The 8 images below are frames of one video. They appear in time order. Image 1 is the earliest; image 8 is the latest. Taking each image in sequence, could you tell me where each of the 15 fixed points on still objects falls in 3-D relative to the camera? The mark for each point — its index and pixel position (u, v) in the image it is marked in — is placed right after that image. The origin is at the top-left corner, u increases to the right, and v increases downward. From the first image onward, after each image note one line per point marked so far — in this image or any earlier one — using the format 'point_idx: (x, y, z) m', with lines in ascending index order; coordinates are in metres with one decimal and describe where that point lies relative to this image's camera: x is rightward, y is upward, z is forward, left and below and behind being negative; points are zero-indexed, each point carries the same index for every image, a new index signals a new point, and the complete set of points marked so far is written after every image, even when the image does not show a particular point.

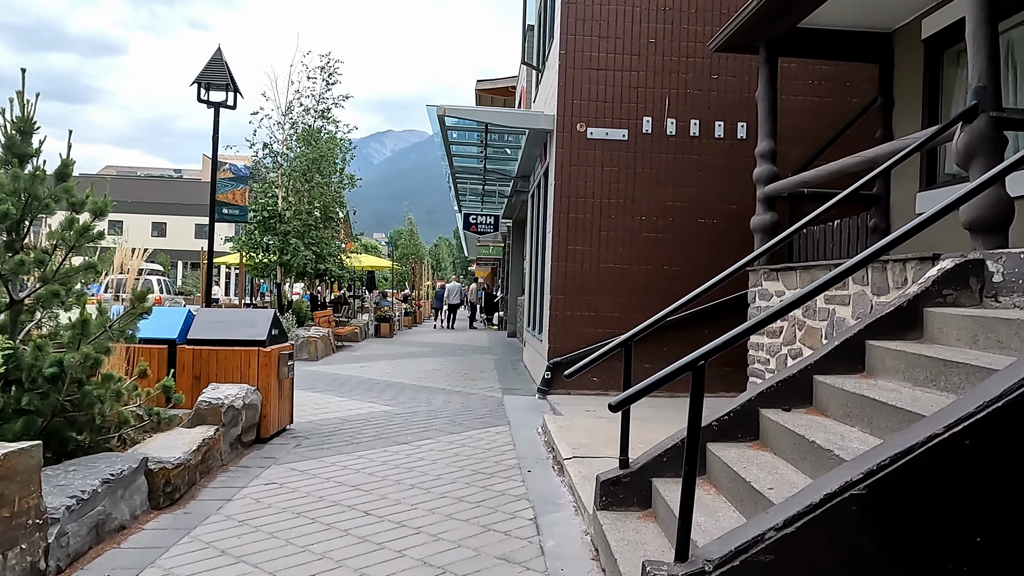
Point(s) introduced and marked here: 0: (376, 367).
0: (-2.3, -1.3, +12.6) m
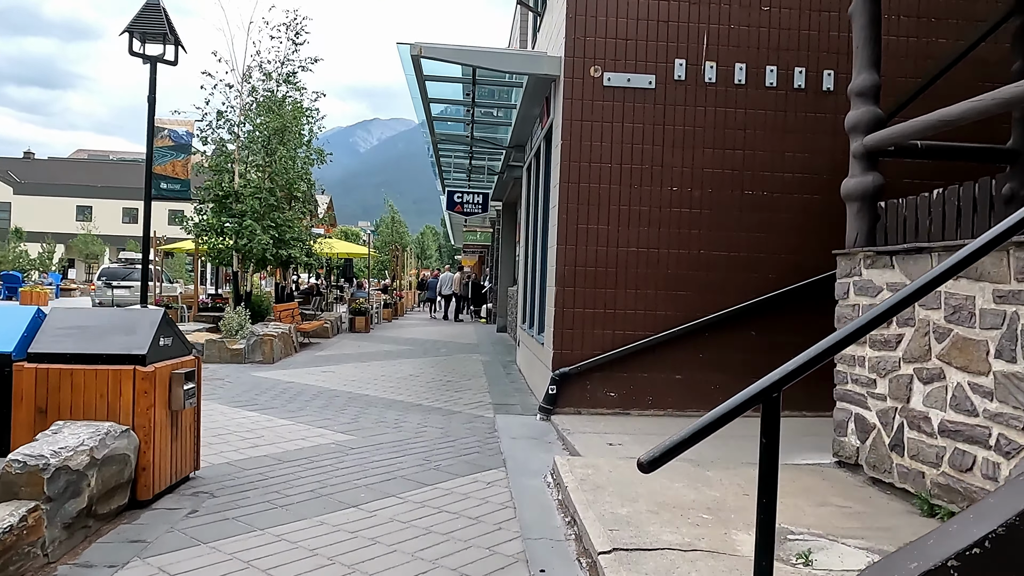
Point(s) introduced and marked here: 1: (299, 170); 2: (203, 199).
0: (-2.4, -1.2, +10.5) m
1: (-4.6, +2.5, +16.0) m
2: (-6.2, +1.8, +15.0) m
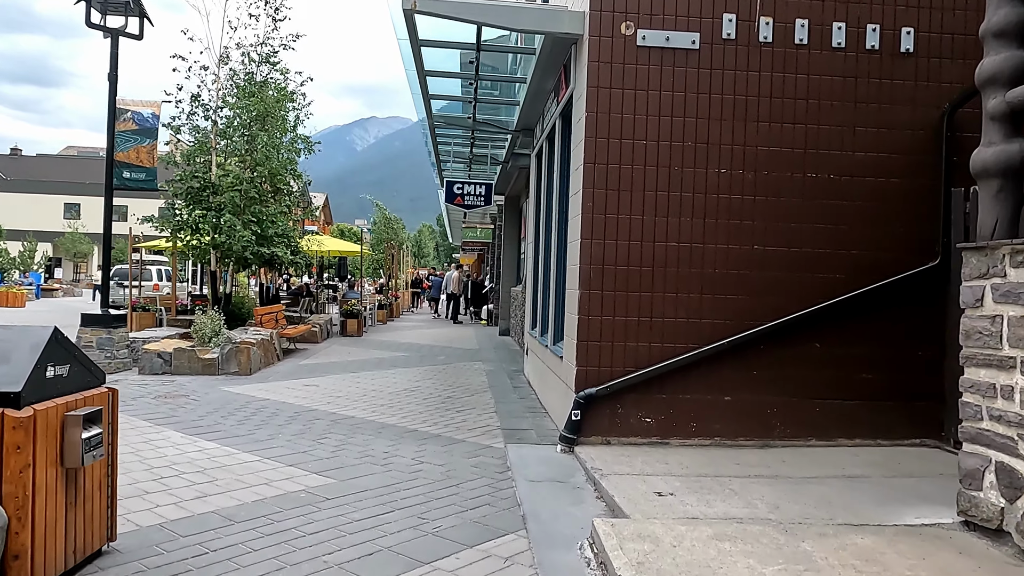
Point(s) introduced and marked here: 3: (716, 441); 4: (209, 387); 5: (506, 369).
0: (-2.3, -1.2, +9.2) m
1: (-4.5, +2.5, +14.7) m
2: (-6.1, +1.8, +13.7) m
3: (+1.6, -1.2, +6.1) m
4: (-3.7, -1.2, +9.2) m
5: (-0.1, -1.2, +11.1) m
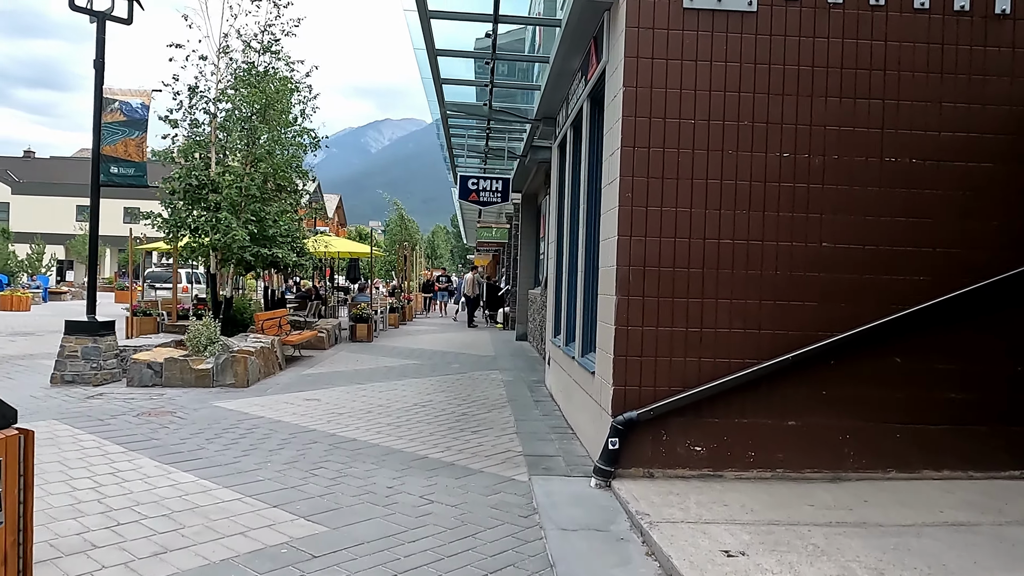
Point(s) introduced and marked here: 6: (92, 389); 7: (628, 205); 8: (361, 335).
0: (-2.1, -1.3, +8.4) m
1: (-4.2, +2.4, +13.9) m
2: (-5.8, +1.7, +12.9) m
3: (+1.8, -1.3, +5.2) m
4: (-3.5, -1.3, +8.4) m
5: (+0.2, -1.3, +10.3) m
6: (-5.0, -1.2, +9.0) m
7: (+0.8, +0.6, +5.2) m
8: (-3.2, -1.0, +15.9) m
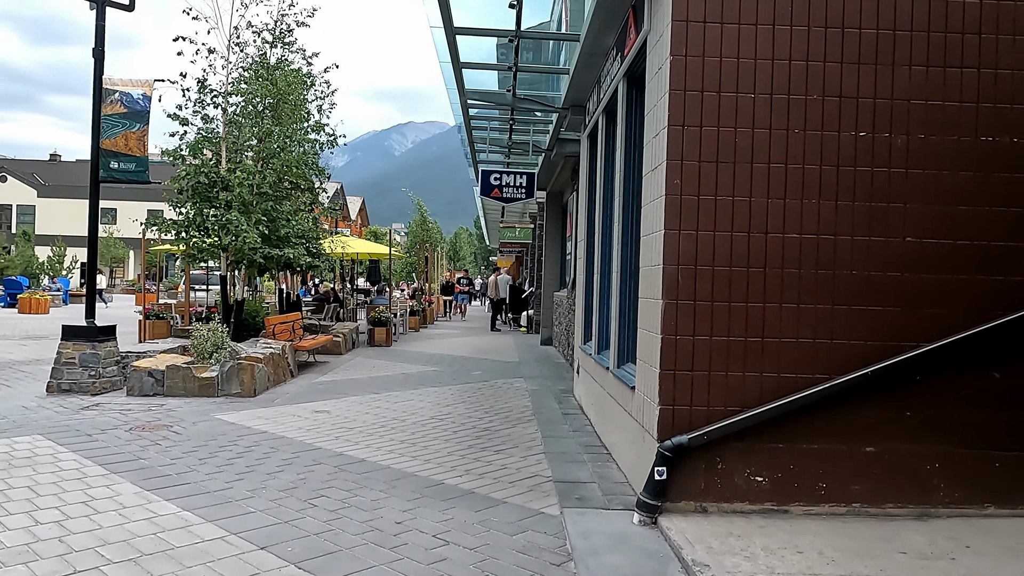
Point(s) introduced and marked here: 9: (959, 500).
0: (-1.8, -1.3, +7.7) m
1: (-3.7, +2.4, +13.3) m
2: (-5.4, +1.7, +12.3) m
3: (+2.0, -1.3, +4.4) m
4: (-3.2, -1.3, +7.7) m
5: (+0.5, -1.3, +9.5) m
6: (-4.7, -1.2, +8.4) m
7: (+1.0, +0.6, +4.4) m
8: (-2.7, -1.0, +15.3) m
9: (+2.6, -1.2, +4.4) m
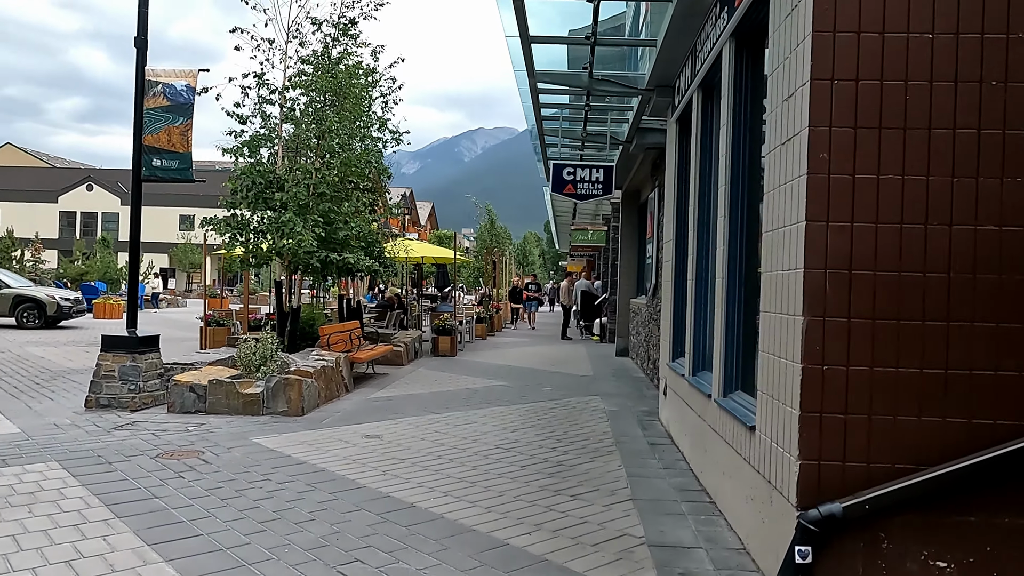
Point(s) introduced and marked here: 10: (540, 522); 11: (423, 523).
0: (-1.1, -1.4, +6.7) m
1: (-2.5, +2.3, +12.5) m
2: (-4.3, +1.6, +11.7) m
3: (+2.4, -1.3, +3.1) m
4: (-2.5, -1.4, +6.9) m
5: (+1.3, -1.4, +8.4) m
6: (-4.0, -1.3, +7.8) m
7: (+1.3, +0.5, +3.3) m
8: (-1.3, -1.2, +14.4) m
9: (+3.0, -1.3, +3.1) m
10: (+0.2, -1.4, +4.5) m
11: (-0.5, -1.4, +4.5) m
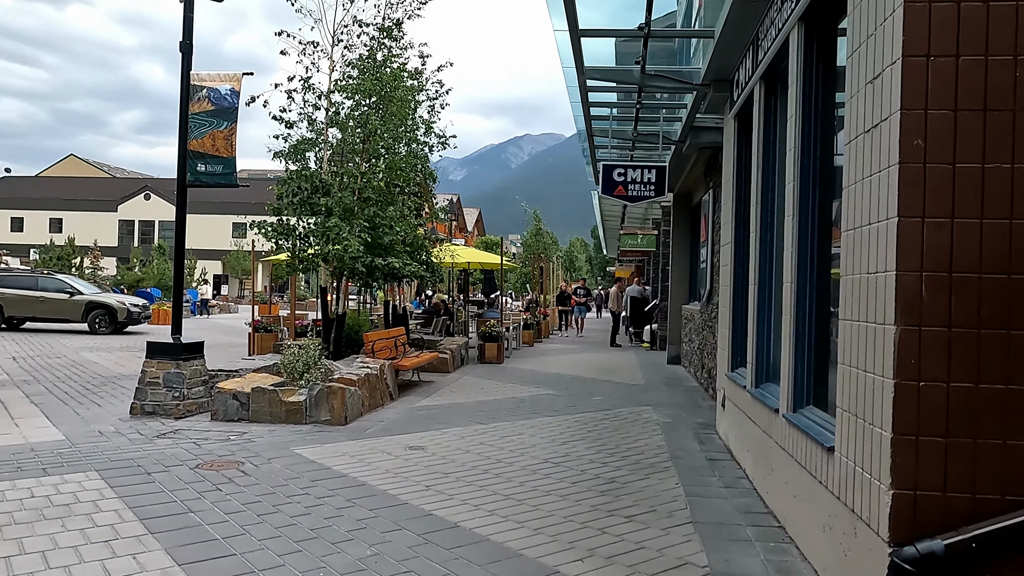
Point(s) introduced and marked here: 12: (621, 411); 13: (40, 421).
0: (-0.7, -1.4, +6.5) m
1: (-1.8, +2.2, +12.4) m
2: (-3.6, +1.5, +11.7) m
3: (+2.5, -1.4, +2.7) m
4: (-2.1, -1.4, +6.7) m
5: (+1.9, -1.4, +7.9) m
6: (-3.5, -1.4, +7.7) m
7: (+1.5, +0.5, +2.9) m
8: (-0.4, -1.3, +14.2) m
9: (+3.2, -1.3, +2.6) m
10: (+0.4, -1.4, +4.2) m
11: (-0.2, -1.4, +4.2) m
12: (+1.3, -1.4, +8.8) m
13: (-4.8, -1.4, +7.8) m
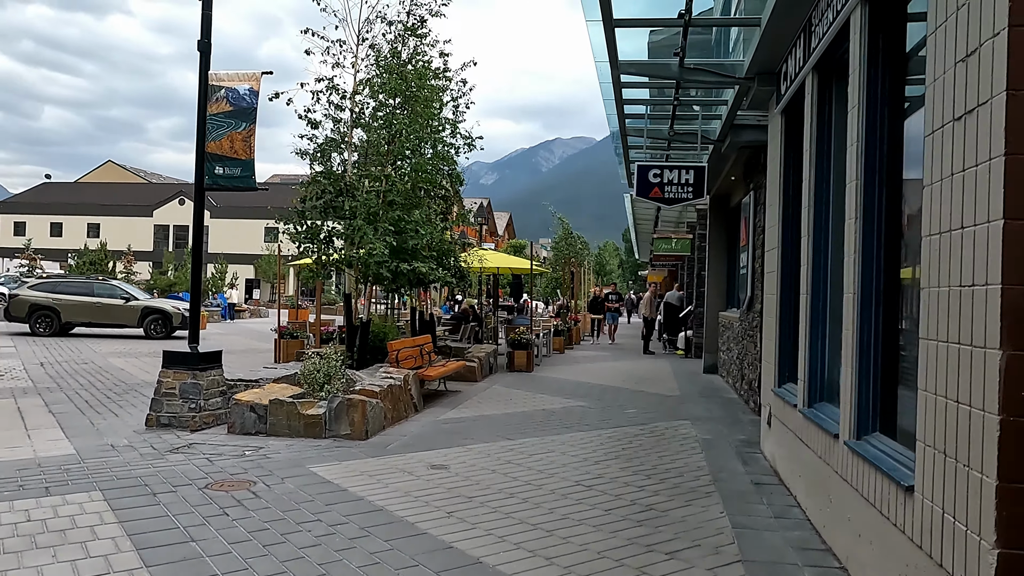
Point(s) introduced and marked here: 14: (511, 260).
0: (-0.4, -1.5, +6.1) m
1: (-1.3, +2.1, +12.0) m
2: (-3.1, +1.4, +11.4) m
3: (+2.6, -1.4, +2.1) m
4: (-1.8, -1.5, +6.4) m
5: (+2.1, -1.5, +7.4) m
6: (-3.2, -1.5, +7.4) m
7: (+1.6, +0.4, +2.4) m
8: (+0.1, -1.4, +13.7) m
9: (+3.2, -1.4, +2.0) m
10: (+0.6, -1.5, +3.7) m
11: (-0.1, -1.5, +3.7) m
12: (+1.6, -1.5, +8.3) m
13: (-4.6, -1.4, +7.5) m
14: (-0.1, +0.6, +16.9) m
